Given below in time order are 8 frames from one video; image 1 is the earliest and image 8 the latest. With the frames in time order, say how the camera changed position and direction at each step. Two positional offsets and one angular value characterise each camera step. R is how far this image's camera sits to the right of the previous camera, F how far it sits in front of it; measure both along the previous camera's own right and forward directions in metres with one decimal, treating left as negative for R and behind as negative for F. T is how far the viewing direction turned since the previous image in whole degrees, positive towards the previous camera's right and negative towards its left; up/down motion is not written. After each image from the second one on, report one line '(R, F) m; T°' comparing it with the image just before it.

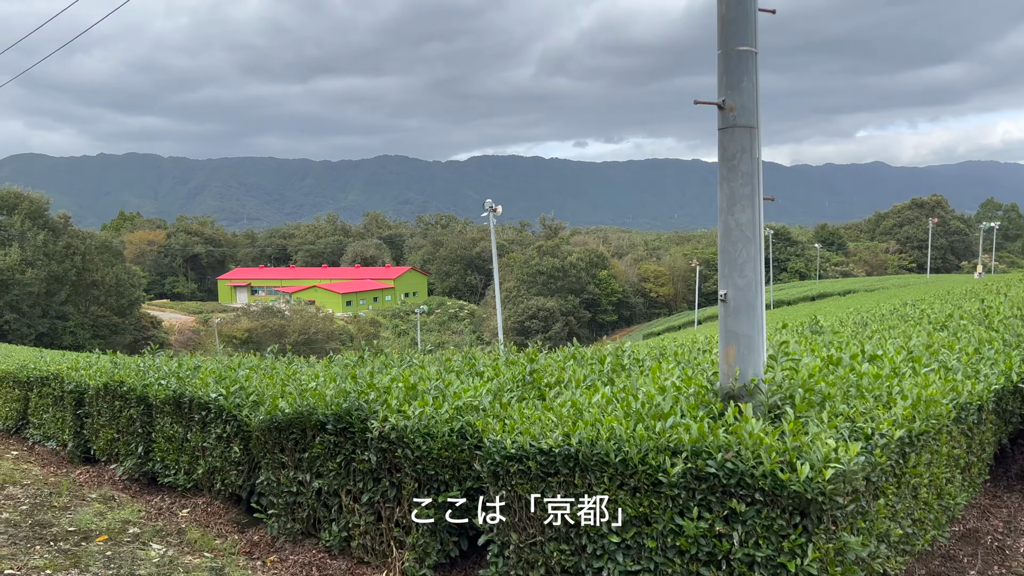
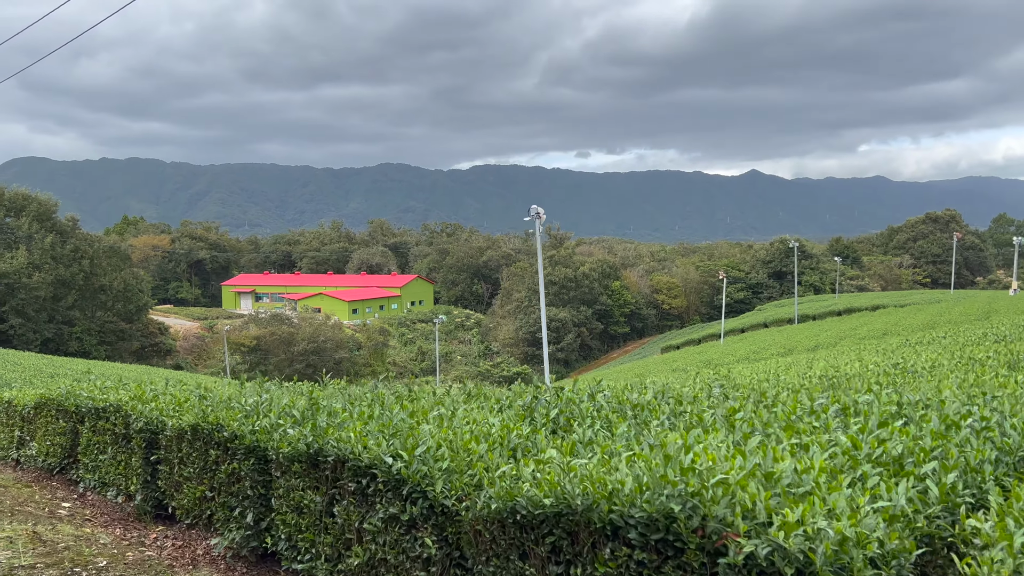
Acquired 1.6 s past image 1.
(-1.4, +1.1) m; 0°
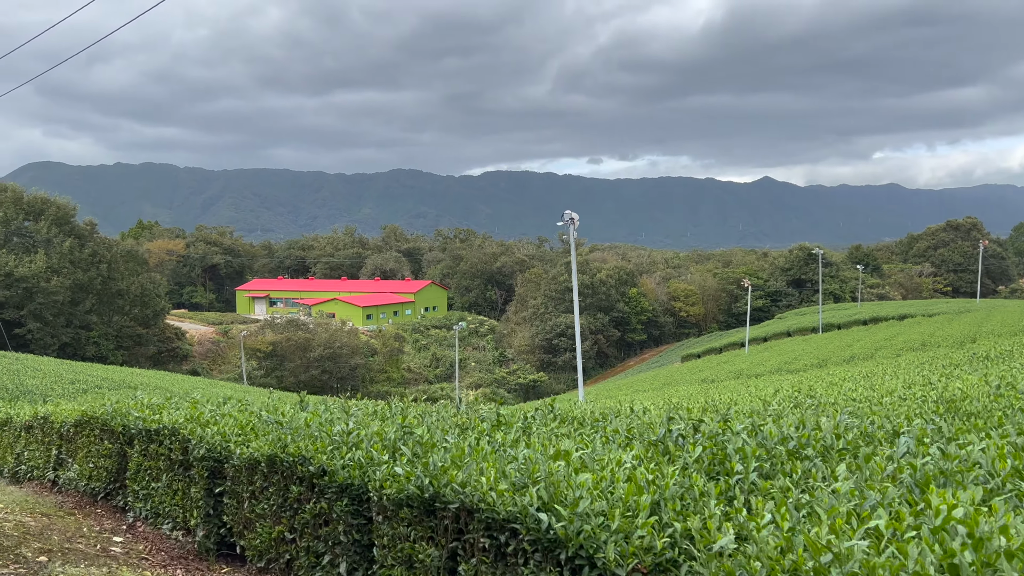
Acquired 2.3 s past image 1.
(-0.6, +0.5) m; -1°
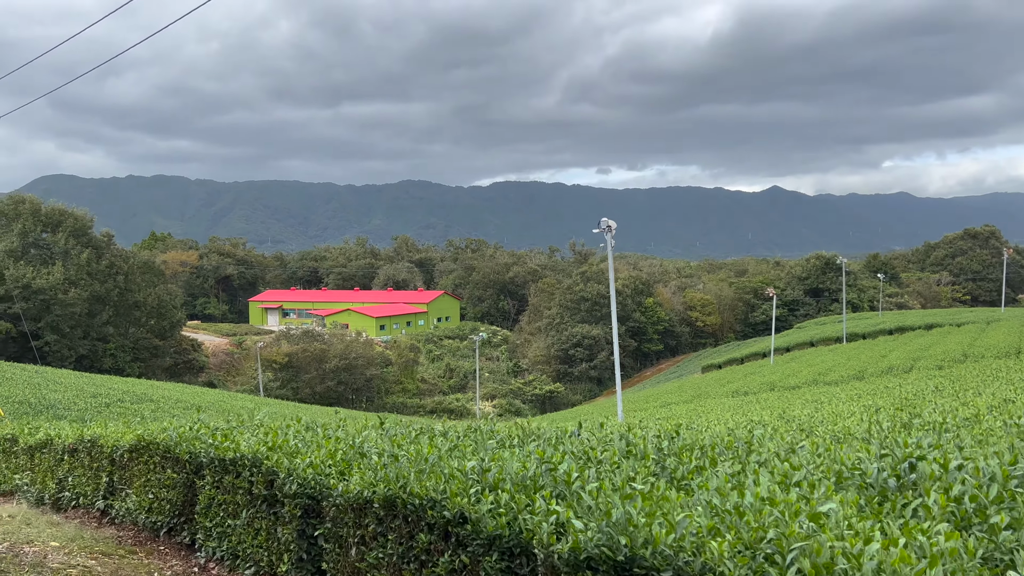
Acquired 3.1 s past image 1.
(-0.7, +0.5) m; -1°
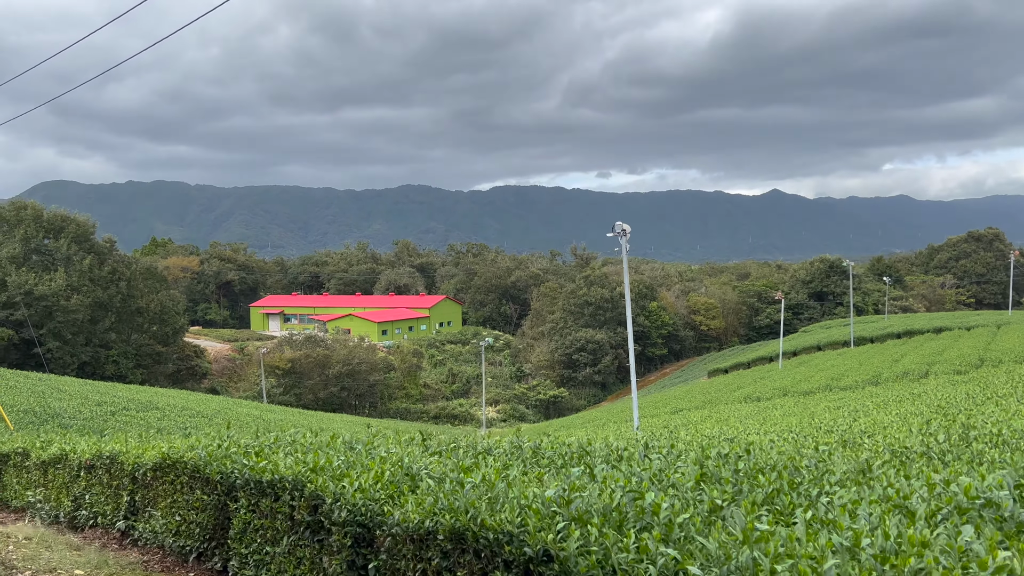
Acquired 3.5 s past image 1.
(-0.4, +0.3) m; 0°
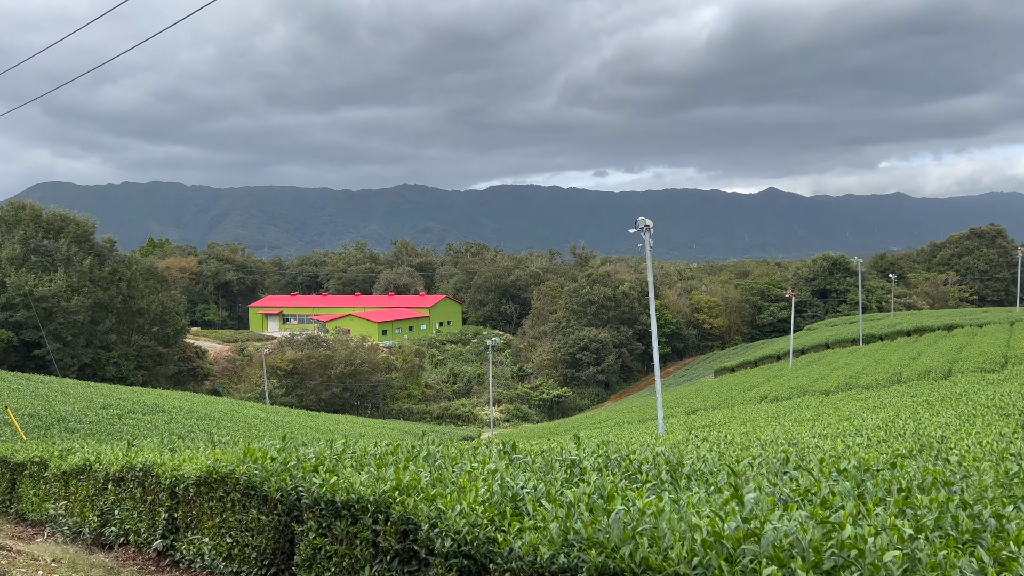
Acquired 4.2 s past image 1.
(-0.6, +0.5) m; 0°
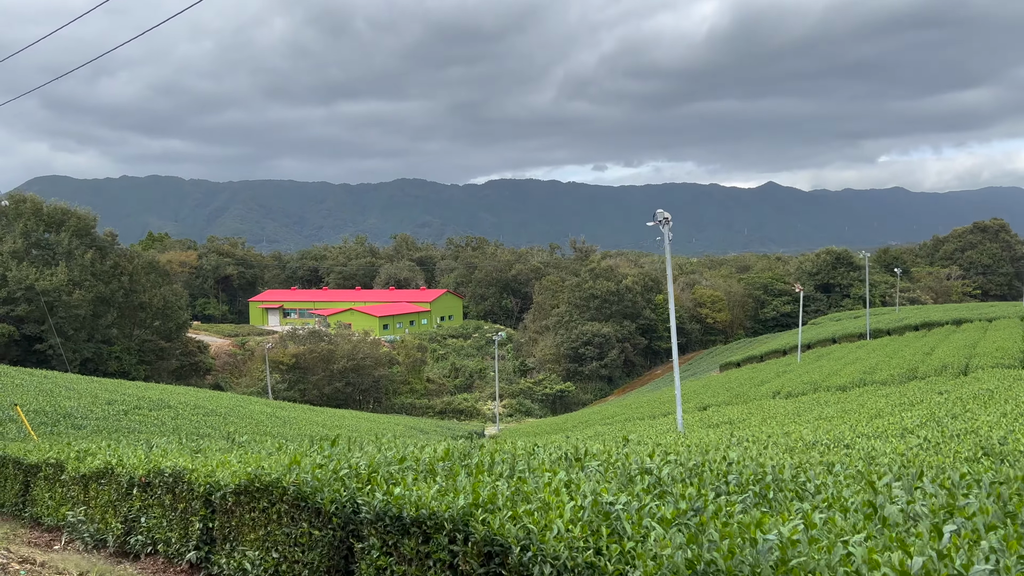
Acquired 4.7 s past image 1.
(-0.4, +0.3) m; 0°
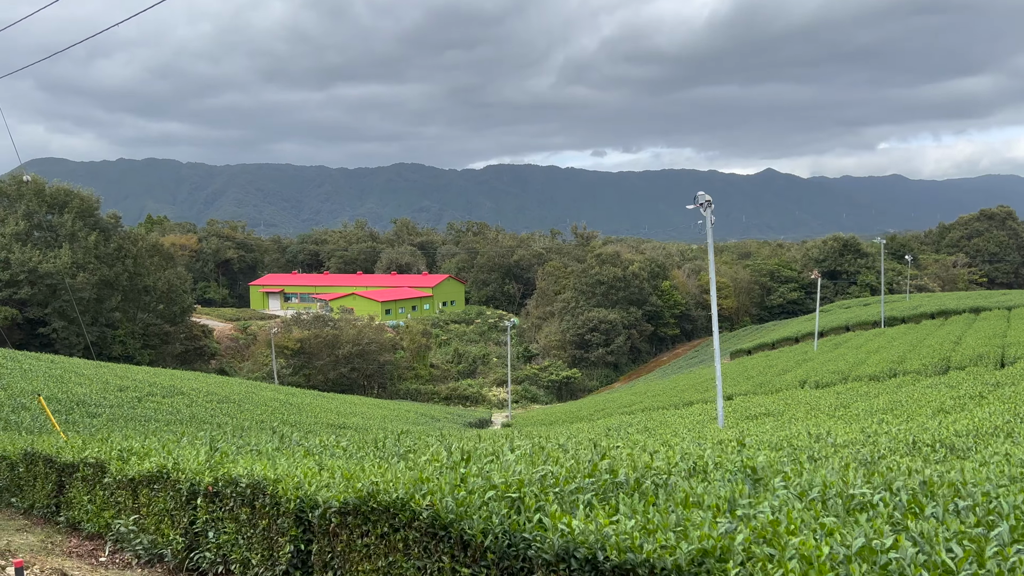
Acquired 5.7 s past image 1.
(-0.9, +0.7) m; 0°
